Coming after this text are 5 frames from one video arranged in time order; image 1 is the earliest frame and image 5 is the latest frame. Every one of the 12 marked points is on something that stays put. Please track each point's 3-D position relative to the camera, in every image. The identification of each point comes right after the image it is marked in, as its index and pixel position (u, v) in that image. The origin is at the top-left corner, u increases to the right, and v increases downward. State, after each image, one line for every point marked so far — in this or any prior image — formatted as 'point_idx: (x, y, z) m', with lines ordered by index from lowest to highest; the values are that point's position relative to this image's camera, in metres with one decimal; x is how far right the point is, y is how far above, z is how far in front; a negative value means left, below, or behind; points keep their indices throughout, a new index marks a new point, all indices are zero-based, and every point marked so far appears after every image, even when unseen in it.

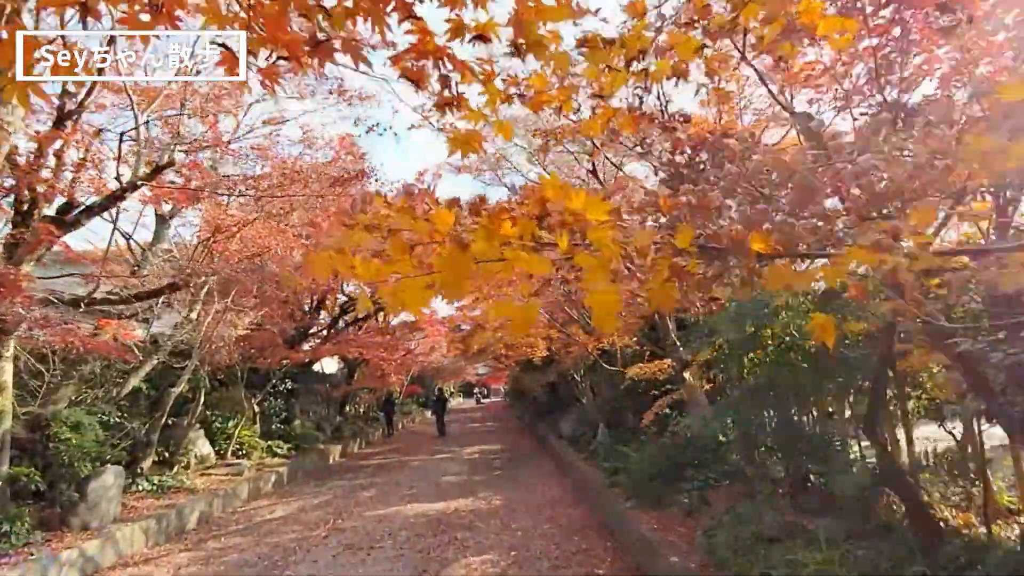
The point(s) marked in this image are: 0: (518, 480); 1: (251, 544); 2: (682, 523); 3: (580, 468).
0: (+0.2, -4.3, +11.8) m
1: (-4.1, -4.0, +8.2) m
2: (+2.1, -2.7, +6.1) m
3: (+1.4, -3.5, +10.4) m
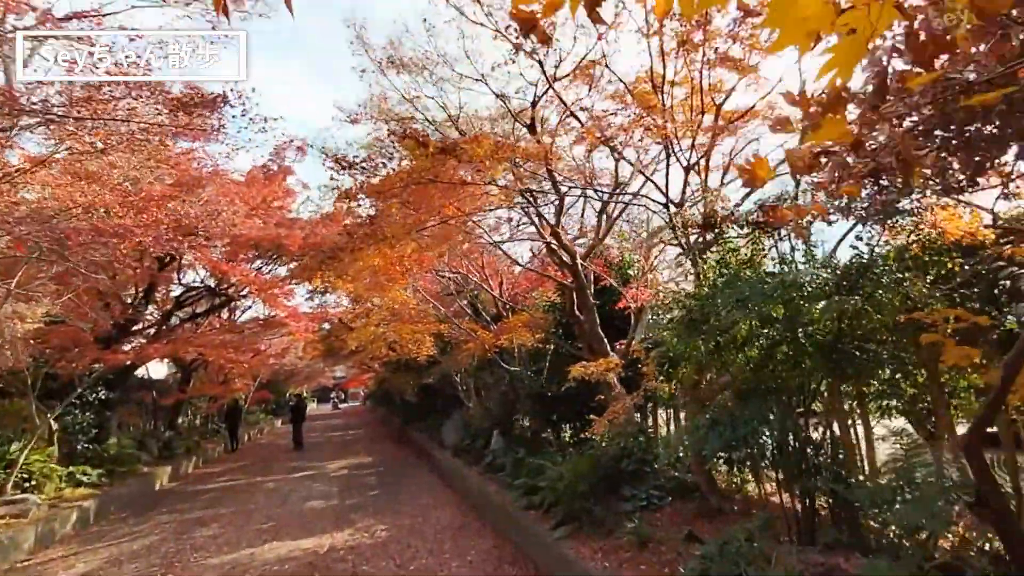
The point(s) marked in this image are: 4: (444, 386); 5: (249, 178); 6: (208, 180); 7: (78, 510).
0: (-2.2, -4.2, +10.5) m
1: (-5.3, -3.7, +5.9) m
2: (+1.2, -2.7, +5.4) m
3: (-0.6, -3.5, +9.4) m
4: (-2.4, -3.4, +18.2) m
5: (-6.9, +2.6, +14.1) m
6: (-5.9, +2.1, +10.3) m
7: (-8.3, -4.3, +10.2) m
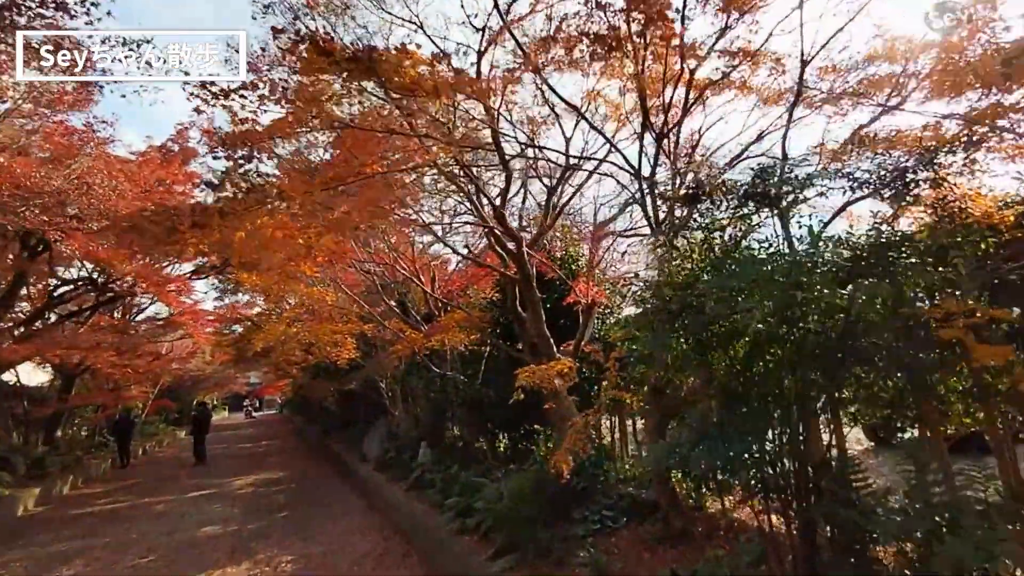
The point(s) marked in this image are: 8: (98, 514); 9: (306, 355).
0: (-3.4, -4.1, +9.2) m
1: (-6.0, -3.5, +4.3) m
2: (+0.6, -2.6, +4.7) m
3: (-1.7, -3.4, +8.3) m
4: (-4.6, -3.3, +16.9) m
5: (-8.4, +2.8, +12.2) m
6: (-7.0, +2.3, +8.6) m
7: (-9.4, -4.0, +8.1) m
8: (-9.9, -5.4, +12.7) m
9: (-5.5, -1.8, +14.3) m
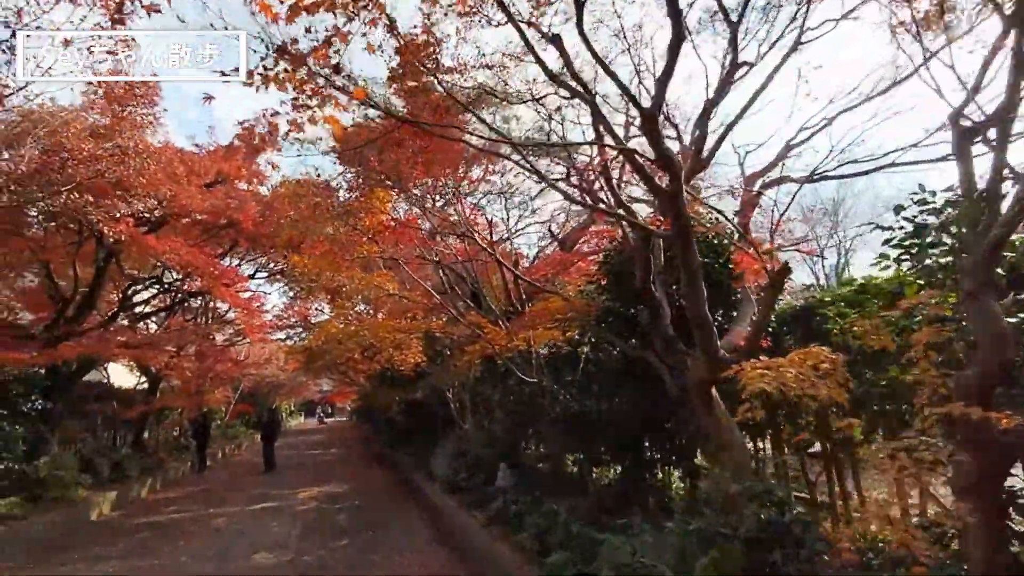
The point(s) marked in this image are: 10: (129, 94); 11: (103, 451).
0: (-1.9, -3.9, +7.6) m
1: (-5.1, -3.2, +3.0) m
2: (+1.5, -2.3, +2.6) m
3: (-0.3, -3.2, +6.5) m
4: (-2.1, -3.3, +15.3) m
5: (-6.5, +2.9, +11.4) m
6: (-5.5, +2.5, +7.6) m
7: (-8.1, -3.8, +7.3) m
8: (-7.9, -5.3, +11.8) m
9: (-3.4, -1.7, +12.9) m
10: (-6.5, +3.3, +9.1) m
11: (-13.9, -5.5, +17.9) m
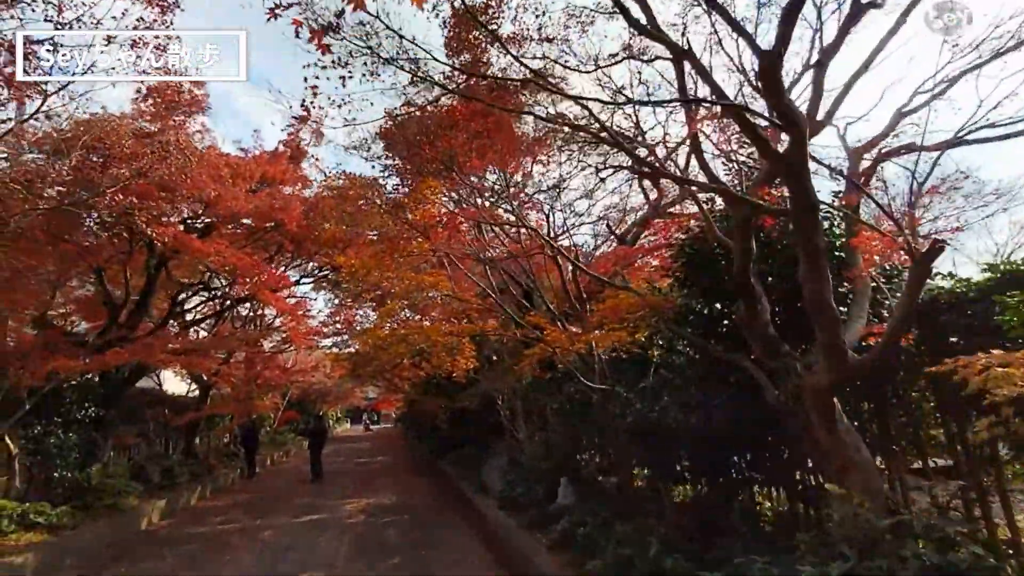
0: (-1.1, -3.9, +6.9) m
1: (-4.5, -3.2, +2.6) m
2: (+2.0, -2.2, +1.7) m
3: (+0.5, -3.2, +5.7) m
4: (-0.7, -3.4, +14.7) m
5: (-5.4, +2.8, +11.1) m
6: (-4.7, +2.4, +7.2) m
7: (-7.2, -3.9, +7.0) m
8: (-6.7, -5.4, +11.6) m
9: (-2.1, -1.8, +12.4) m
10: (-5.6, +3.2, +8.8) m
11: (-12.2, -5.8, +18.0) m
